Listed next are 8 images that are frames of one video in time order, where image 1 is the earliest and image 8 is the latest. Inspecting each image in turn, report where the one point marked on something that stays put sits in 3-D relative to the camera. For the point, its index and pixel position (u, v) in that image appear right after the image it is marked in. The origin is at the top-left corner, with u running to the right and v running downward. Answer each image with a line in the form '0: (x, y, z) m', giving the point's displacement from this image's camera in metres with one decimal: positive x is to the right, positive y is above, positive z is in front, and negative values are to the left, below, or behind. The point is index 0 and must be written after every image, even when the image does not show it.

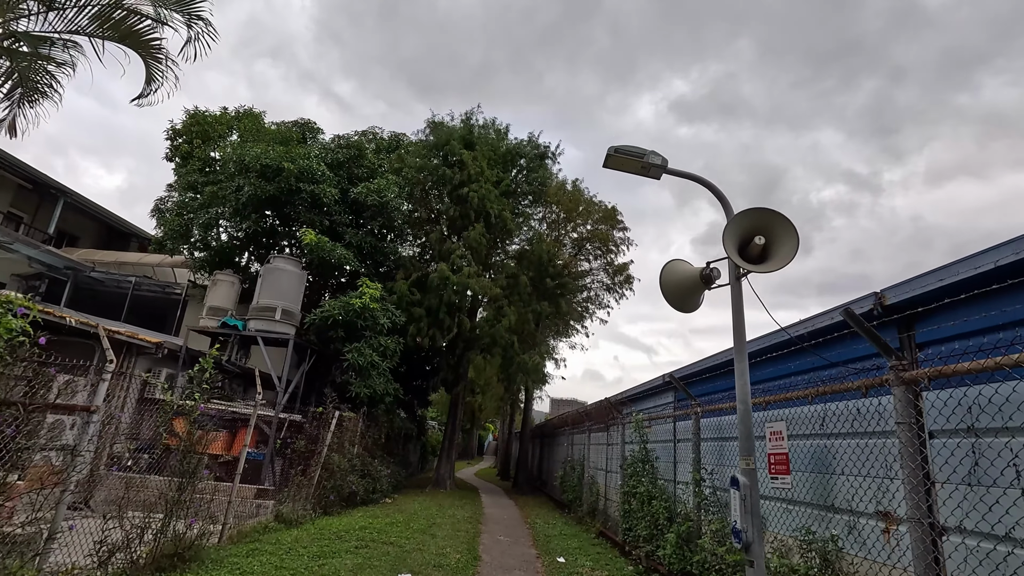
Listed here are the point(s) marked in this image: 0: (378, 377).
0: (-3.2, -2.1, +12.1) m
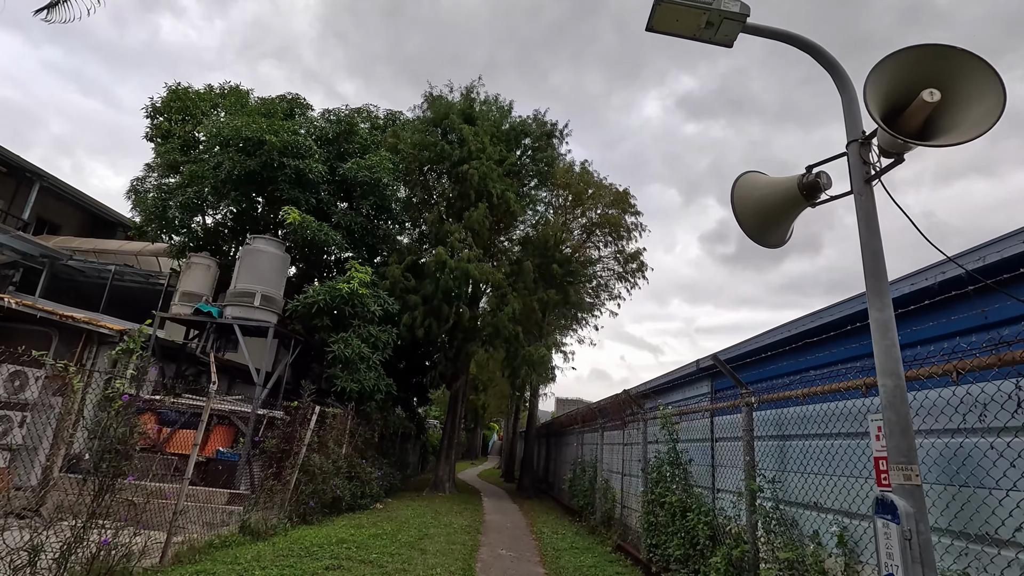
0: (-3.1, -1.7, +11.0) m
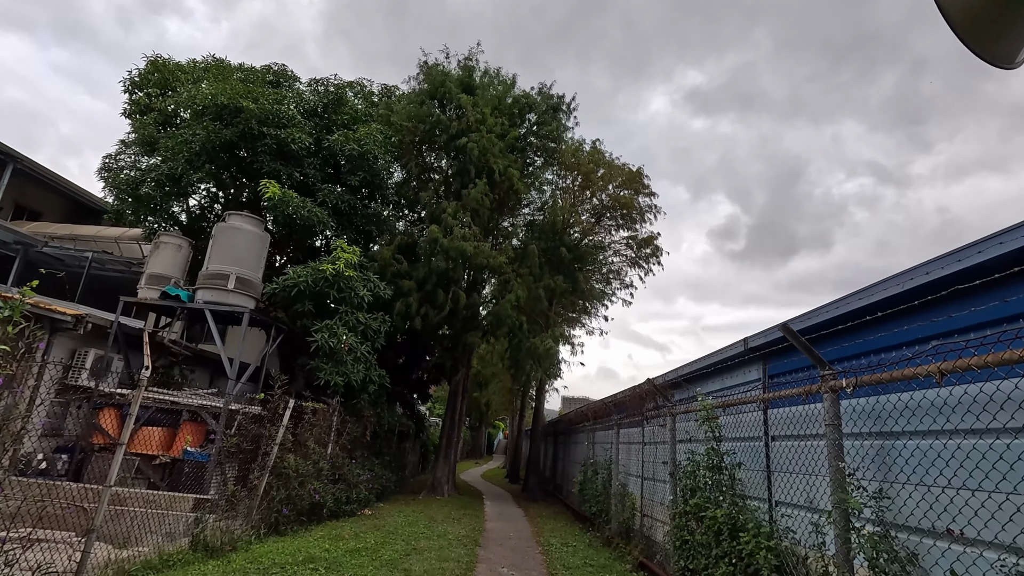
0: (-3.0, -1.4, +9.9) m
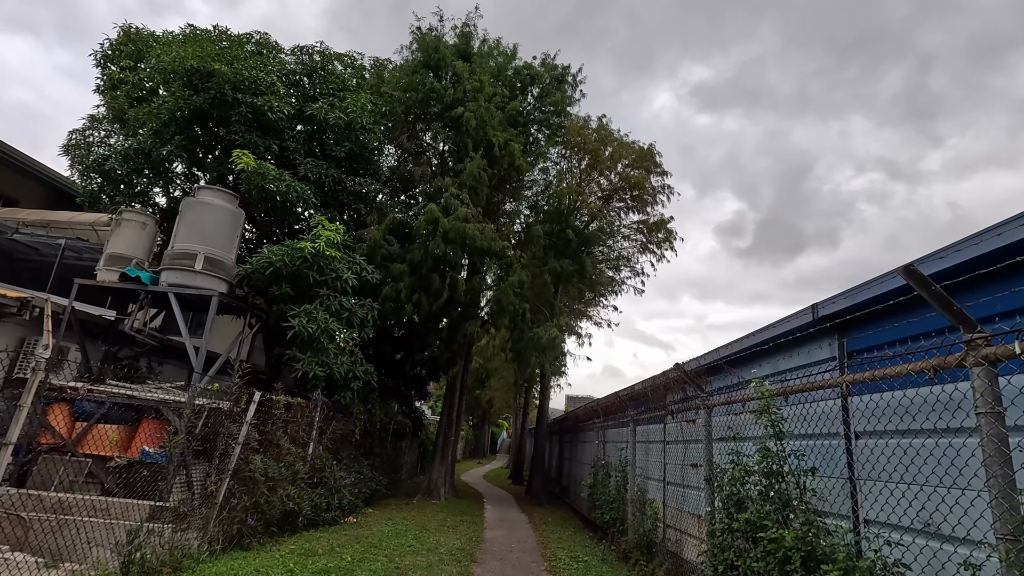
0: (-3.0, -1.1, +8.9) m
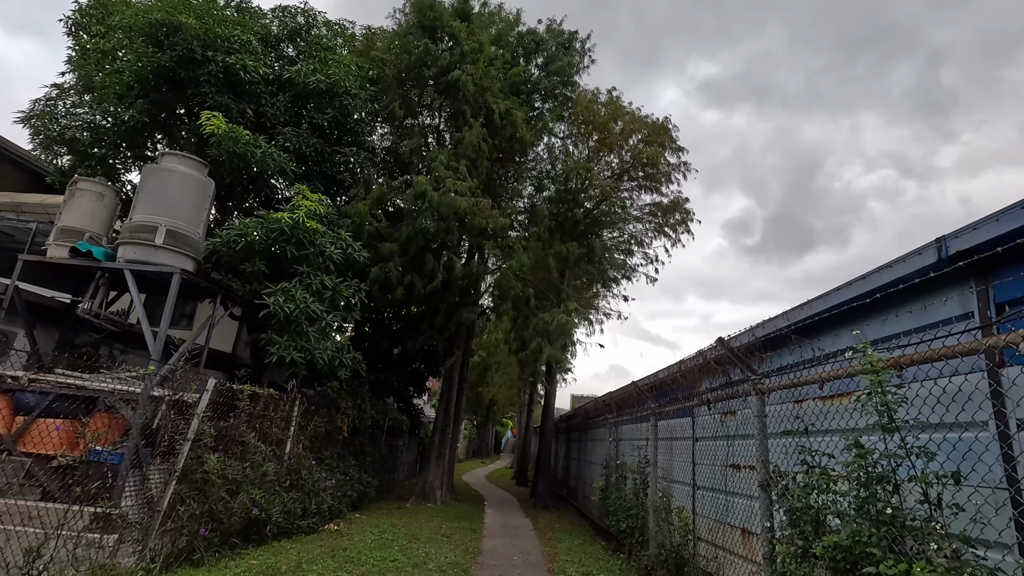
0: (-3.0, -0.7, +7.9) m
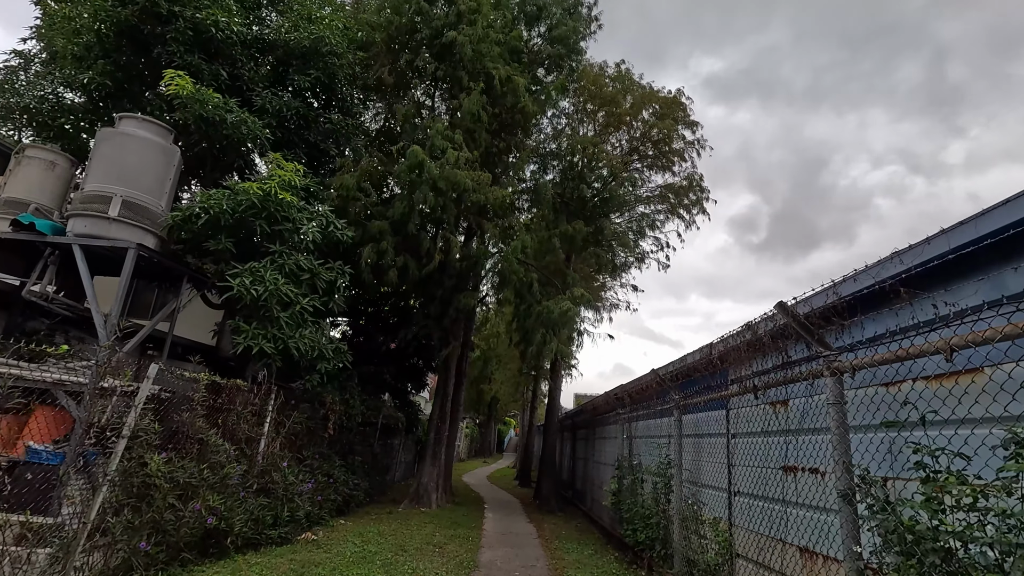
0: (-3.0, -0.4, +7.0) m
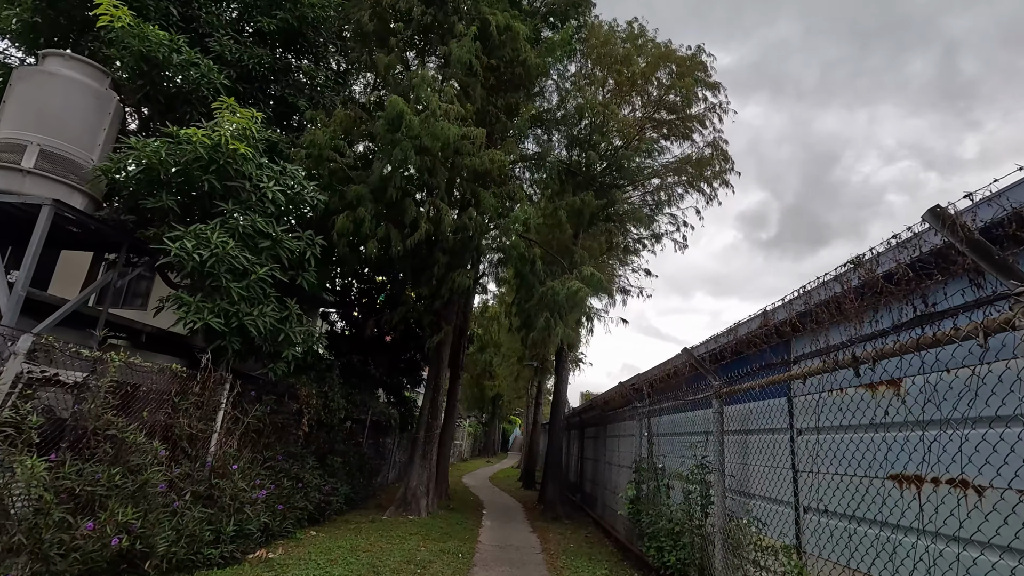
0: (-3.0, -0.1, +5.9) m
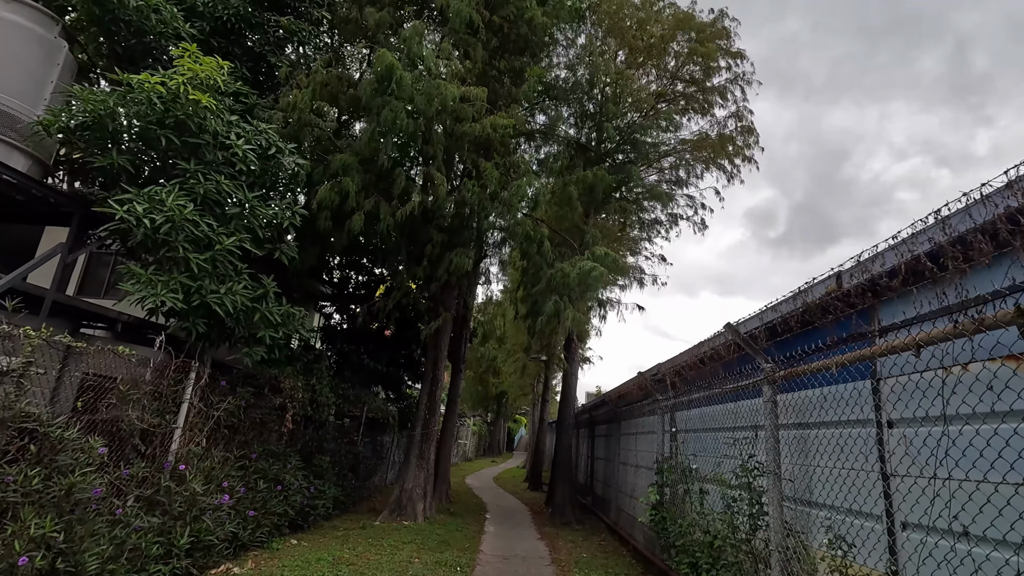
0: (-2.9, +0.2, +5.1) m
